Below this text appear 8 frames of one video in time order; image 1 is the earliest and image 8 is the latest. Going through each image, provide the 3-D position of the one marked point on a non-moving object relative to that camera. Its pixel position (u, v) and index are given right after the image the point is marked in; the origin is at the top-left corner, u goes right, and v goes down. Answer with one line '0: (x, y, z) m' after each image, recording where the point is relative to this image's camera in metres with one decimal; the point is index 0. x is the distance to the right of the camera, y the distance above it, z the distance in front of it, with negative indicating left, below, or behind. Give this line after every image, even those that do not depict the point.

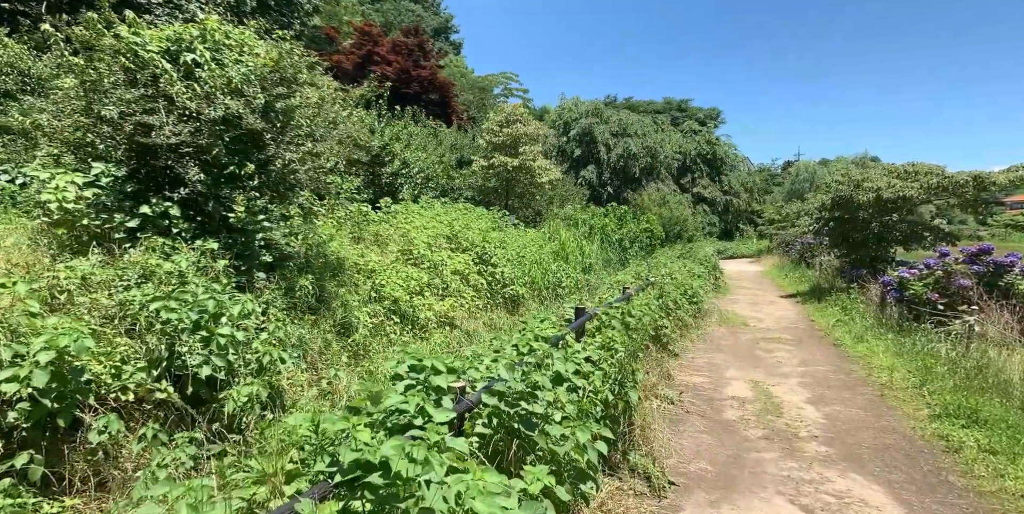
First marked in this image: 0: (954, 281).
0: (+5.5, -0.3, +7.0) m
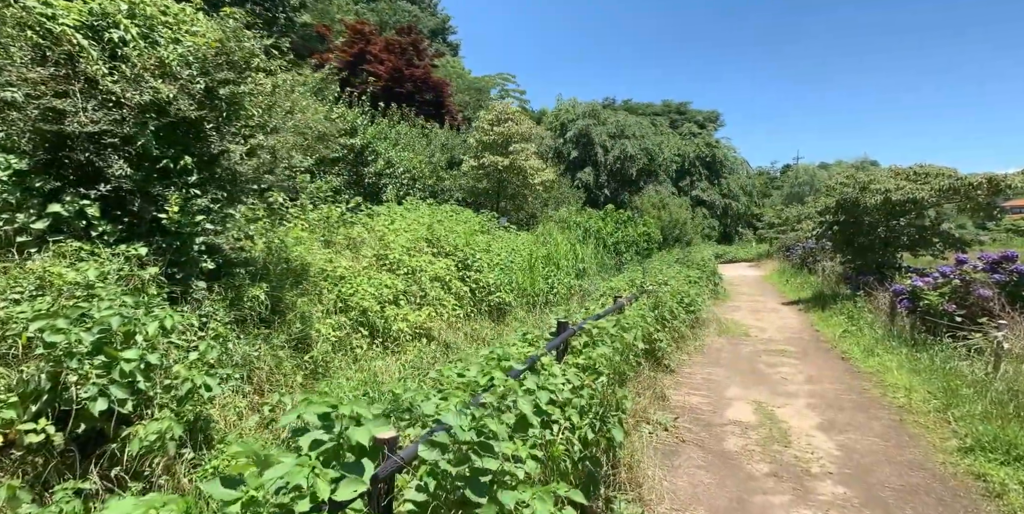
0: (+5.3, -0.4, +6.5) m
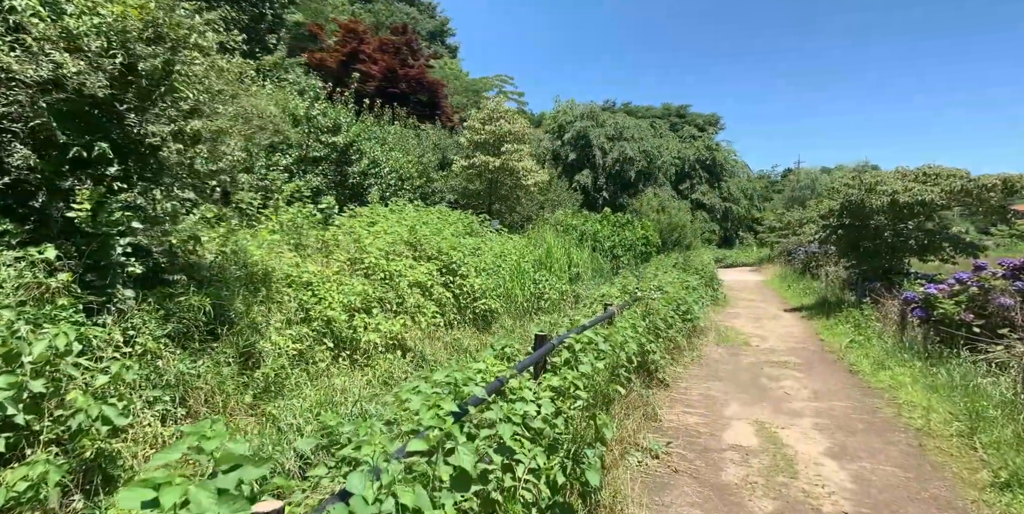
0: (+5.1, -0.5, +6.0) m
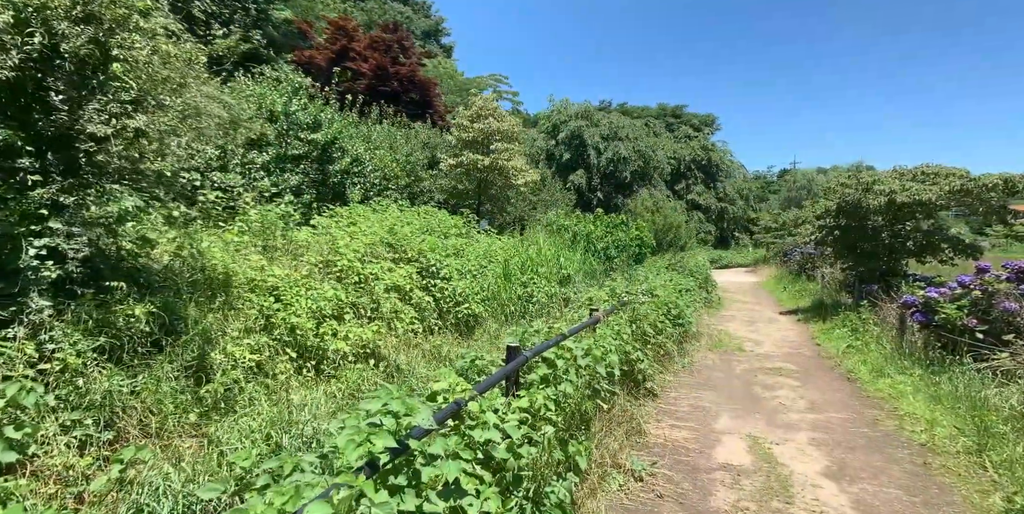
0: (+4.9, -0.5, +5.7) m
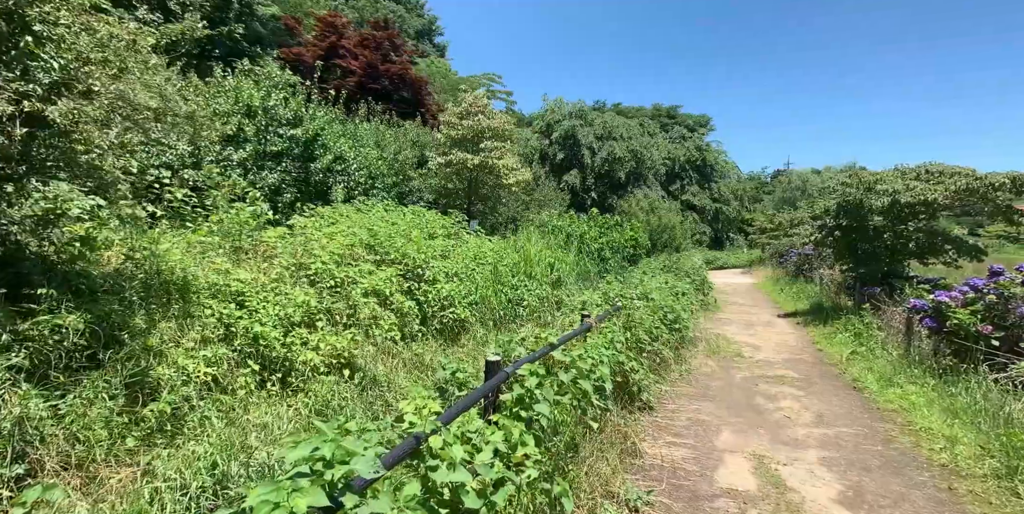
0: (+4.8, -0.5, +5.4) m
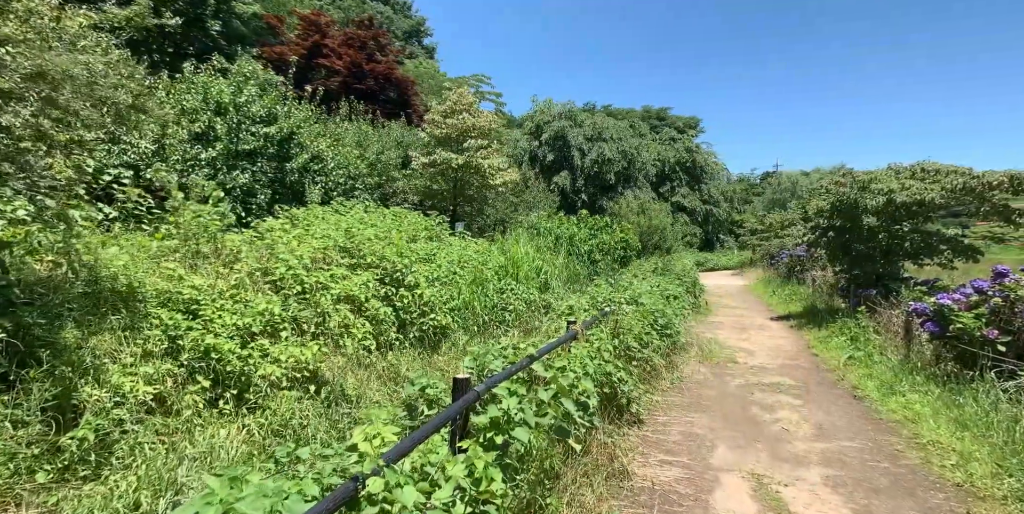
0: (+4.6, -0.5, +5.1) m
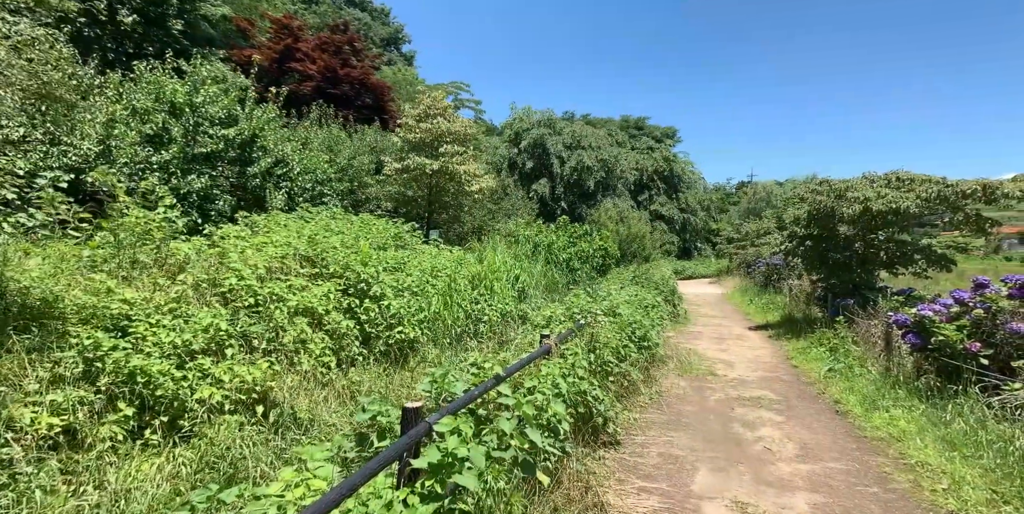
0: (+4.4, -0.6, +5.0) m
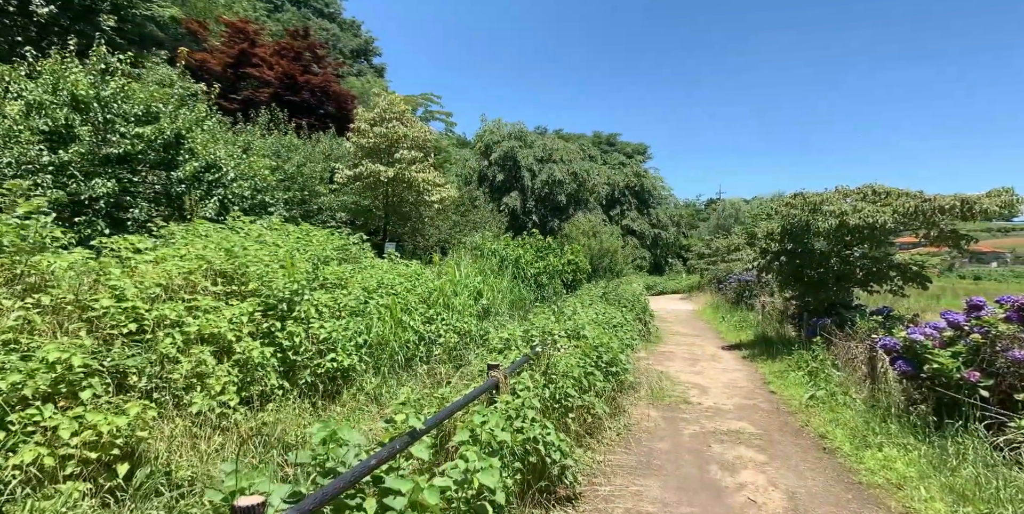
0: (+3.9, -0.8, +4.5) m
